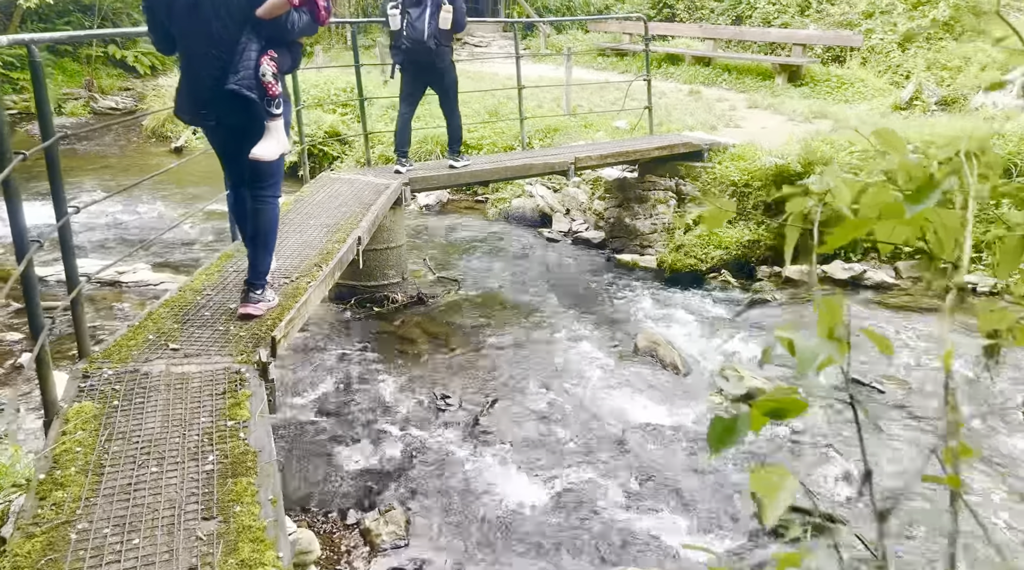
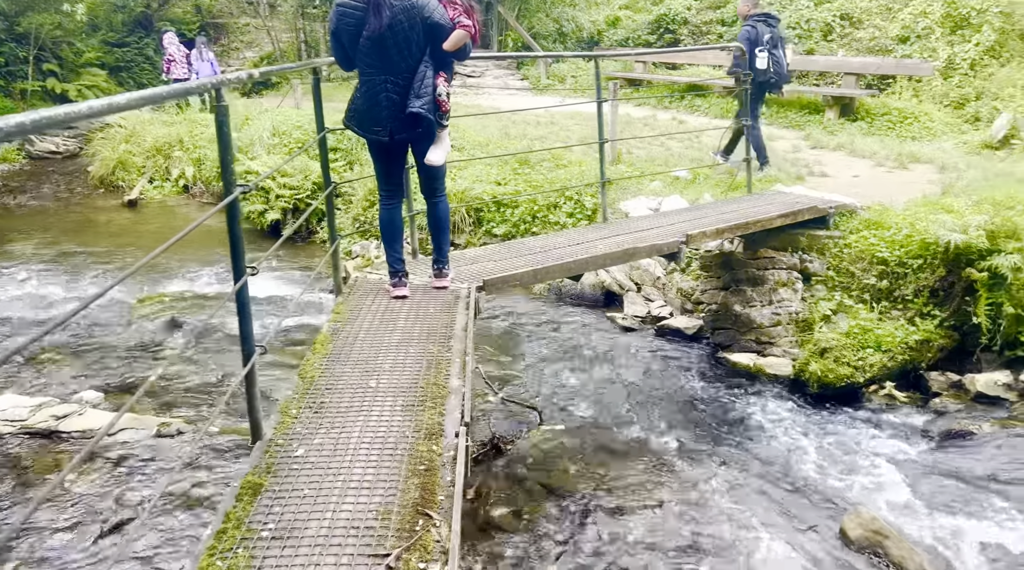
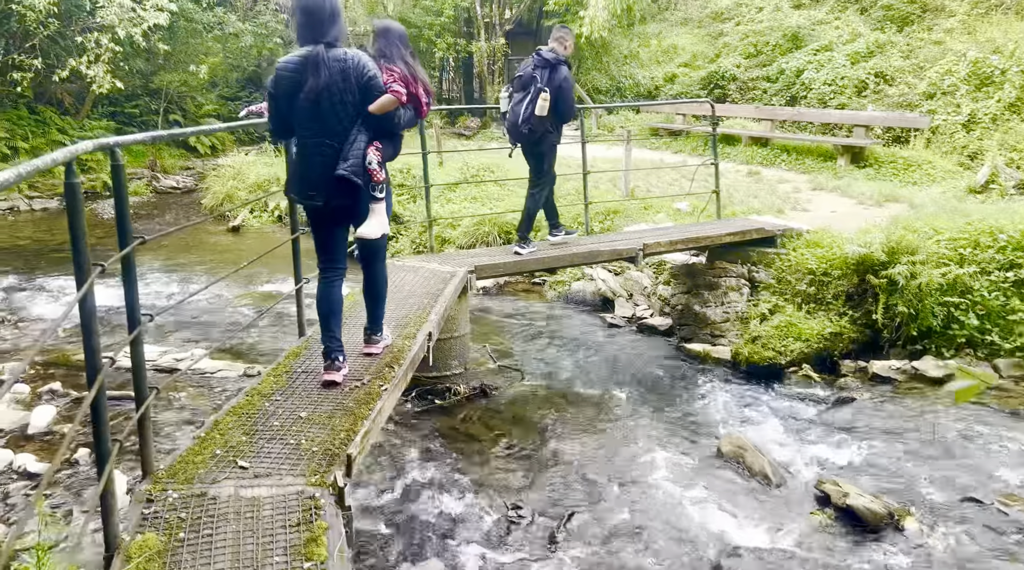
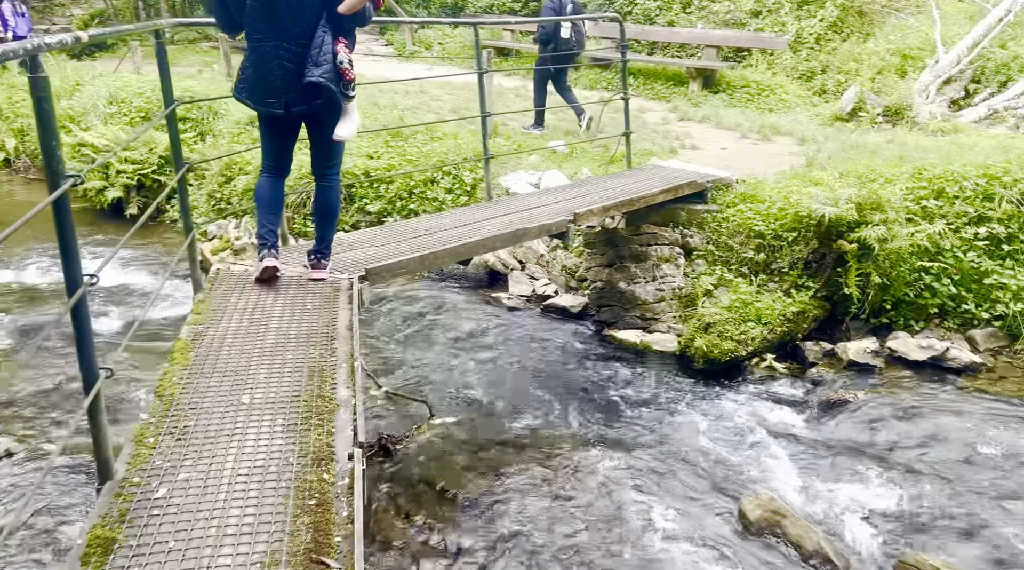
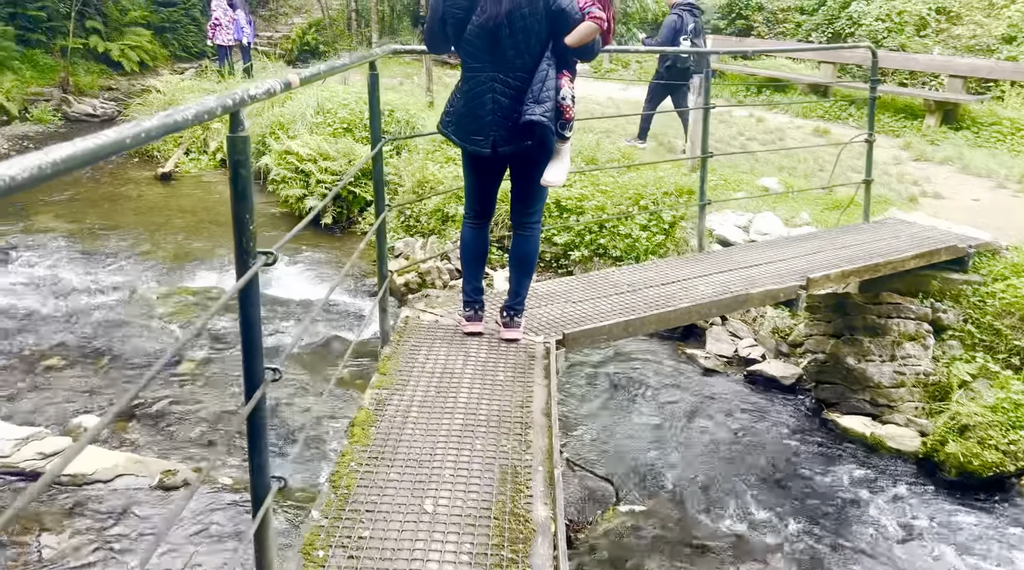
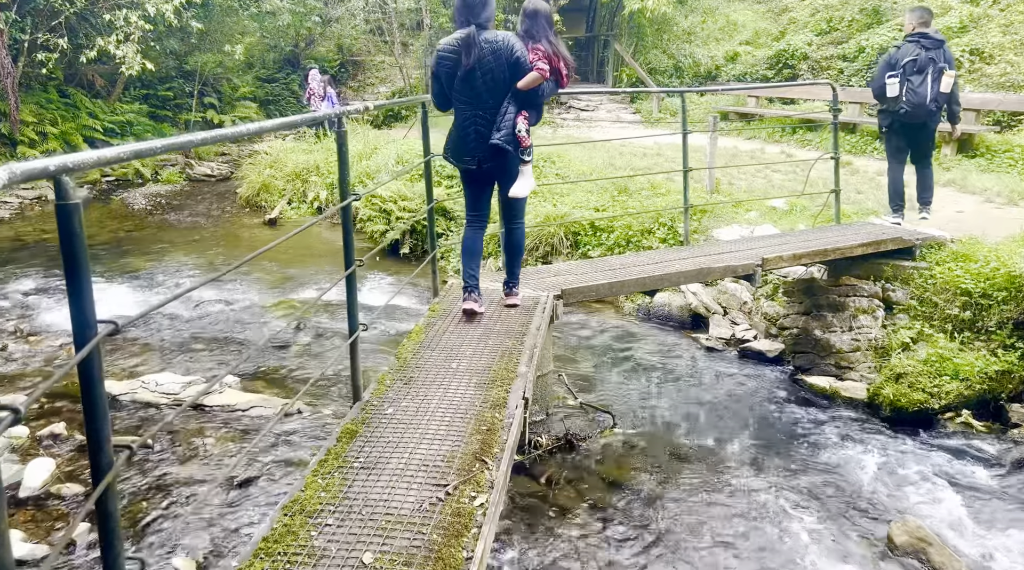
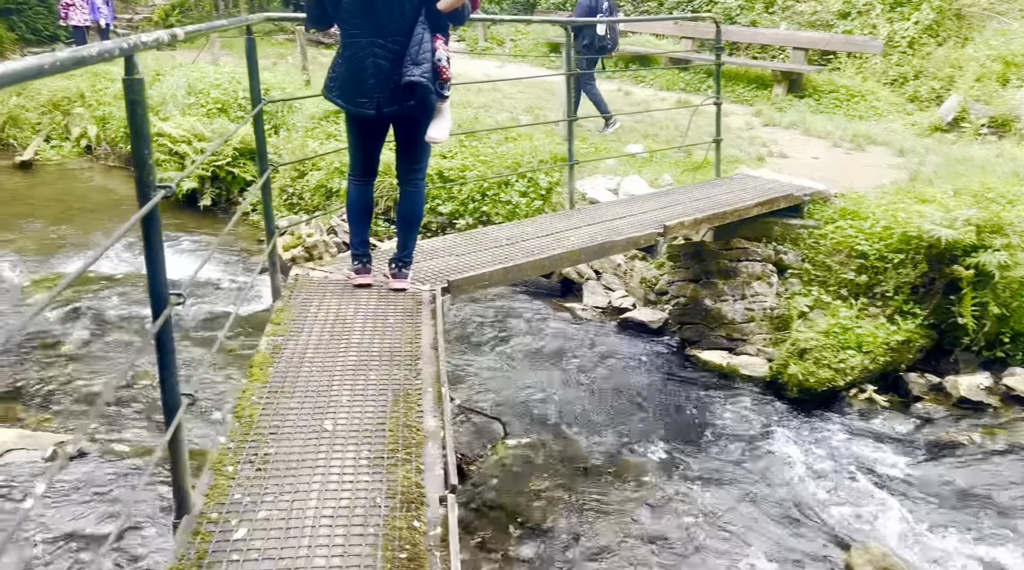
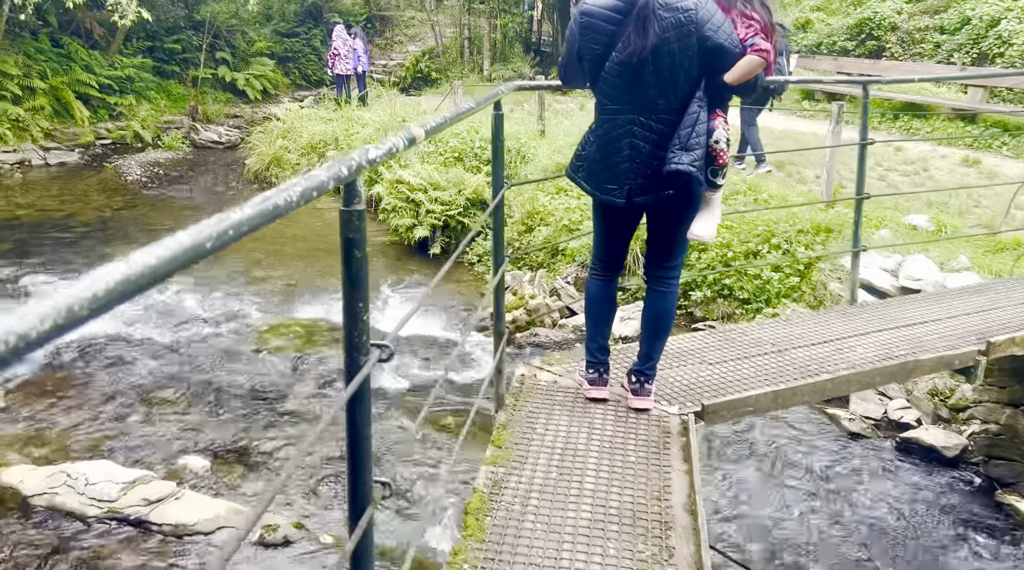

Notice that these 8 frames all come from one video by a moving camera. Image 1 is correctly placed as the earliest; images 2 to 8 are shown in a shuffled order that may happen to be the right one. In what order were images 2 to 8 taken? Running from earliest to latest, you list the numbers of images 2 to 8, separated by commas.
3, 6, 2, 4, 7, 5, 8
